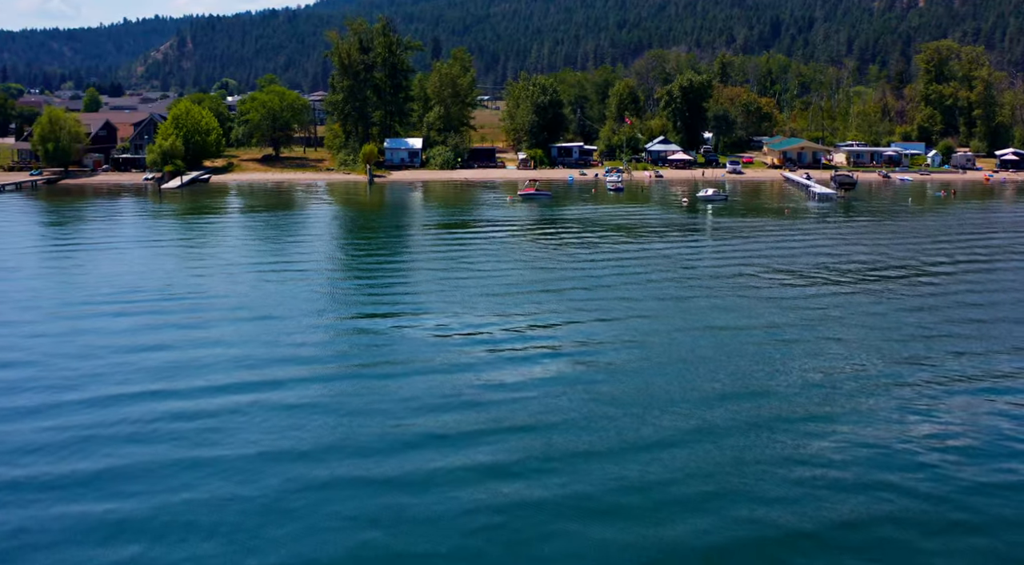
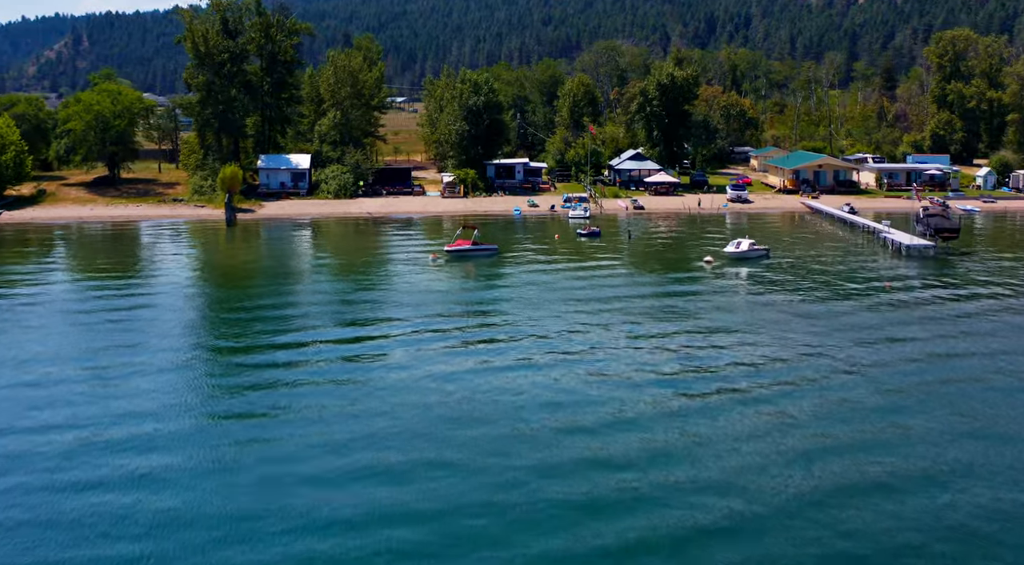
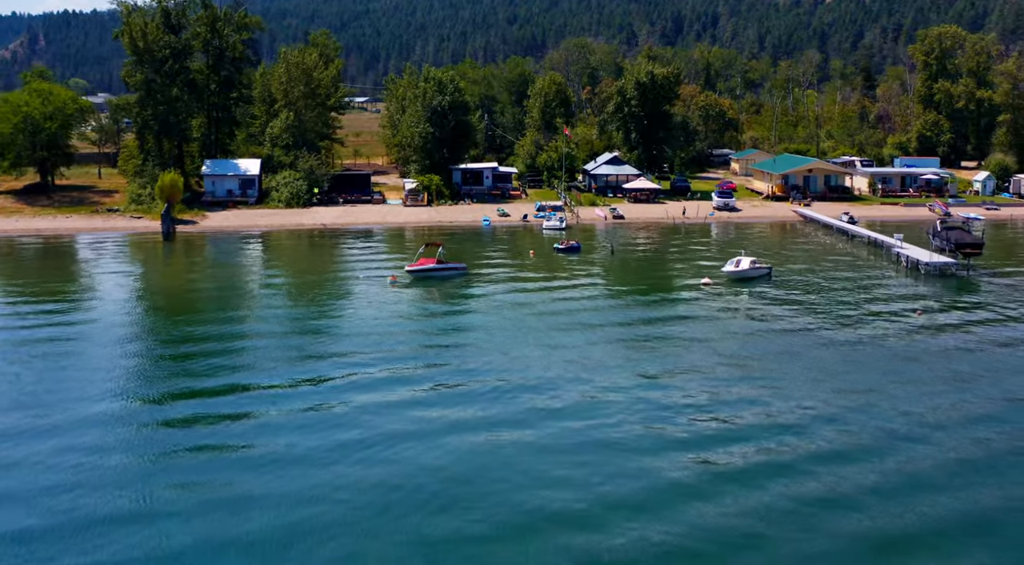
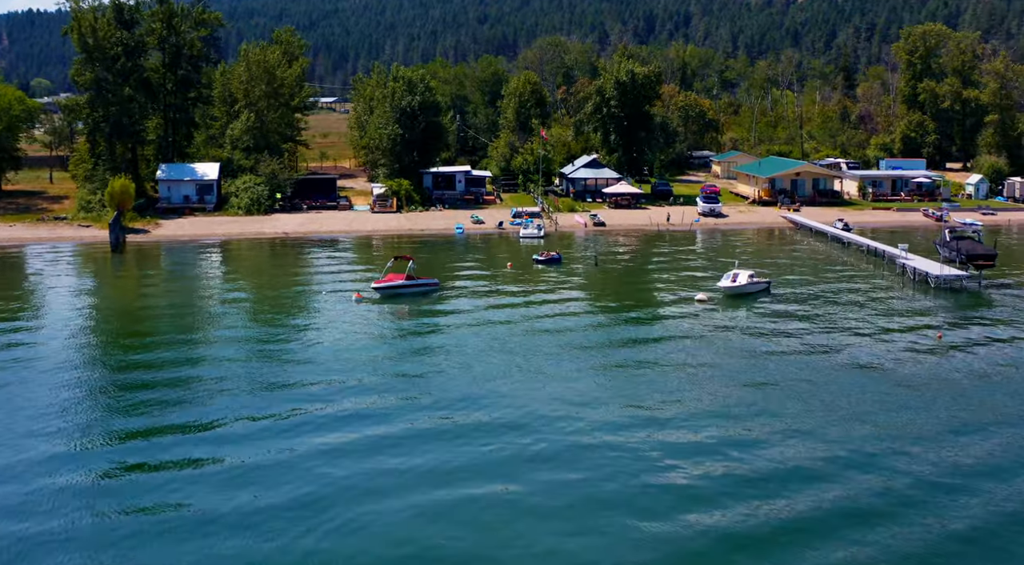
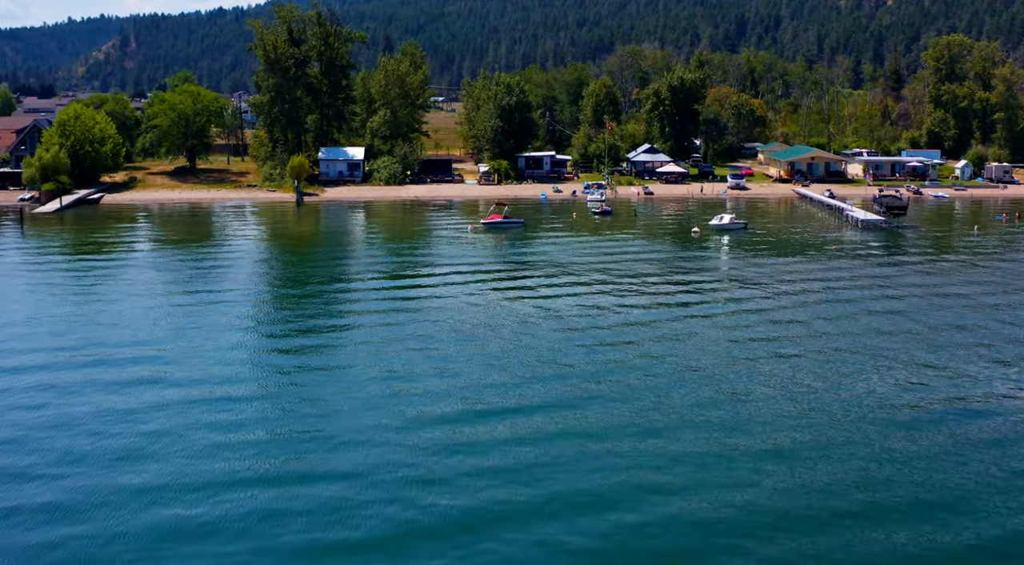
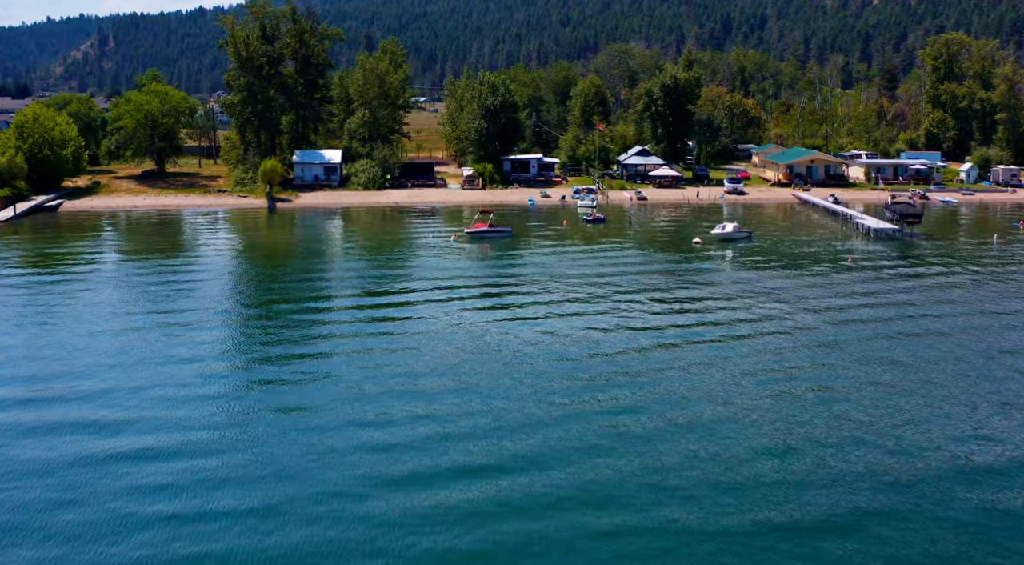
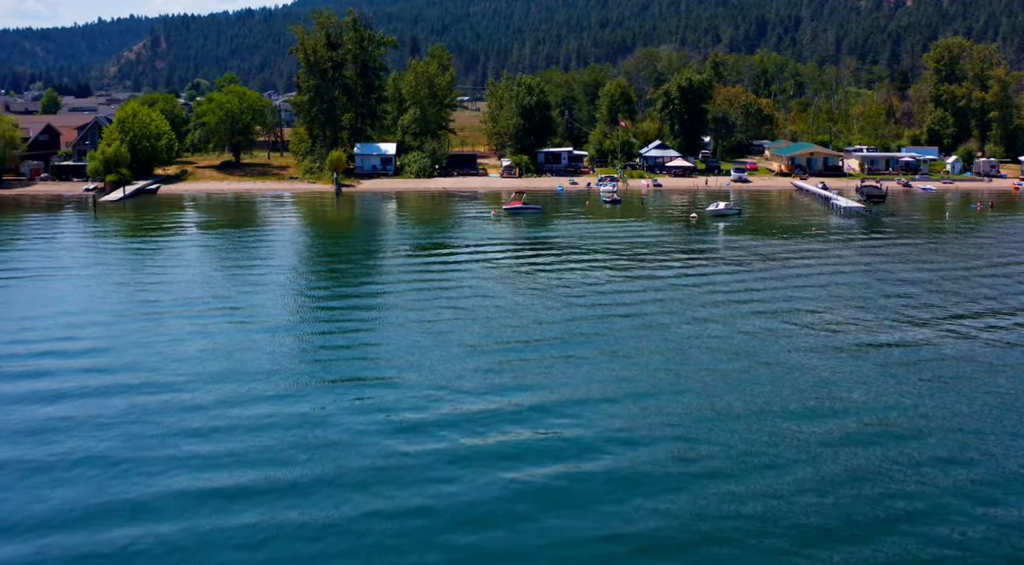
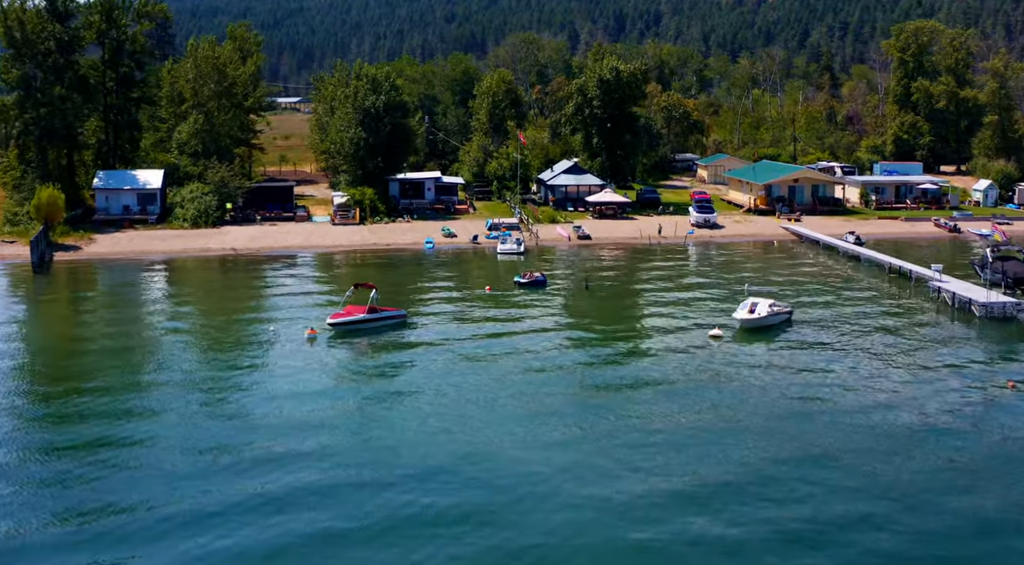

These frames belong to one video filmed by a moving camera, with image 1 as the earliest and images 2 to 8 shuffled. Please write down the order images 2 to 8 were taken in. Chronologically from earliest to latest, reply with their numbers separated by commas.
7, 5, 6, 2, 3, 4, 8
